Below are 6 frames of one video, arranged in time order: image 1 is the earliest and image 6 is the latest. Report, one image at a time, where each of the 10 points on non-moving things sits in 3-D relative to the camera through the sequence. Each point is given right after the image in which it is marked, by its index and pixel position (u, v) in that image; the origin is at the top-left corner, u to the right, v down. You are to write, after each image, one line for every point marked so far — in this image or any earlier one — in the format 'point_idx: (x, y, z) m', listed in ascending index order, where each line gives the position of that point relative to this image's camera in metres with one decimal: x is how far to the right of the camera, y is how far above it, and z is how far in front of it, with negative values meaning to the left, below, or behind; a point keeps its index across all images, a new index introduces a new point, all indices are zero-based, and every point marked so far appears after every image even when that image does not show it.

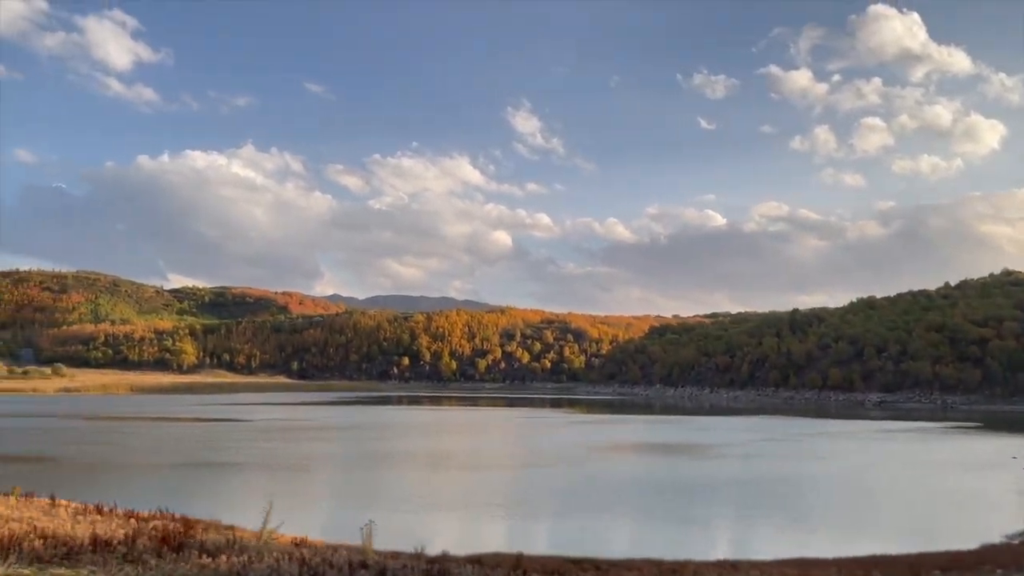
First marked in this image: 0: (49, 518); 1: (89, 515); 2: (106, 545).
0: (-5.4, -2.7, +9.8) m
1: (-5.0, -2.7, +9.9) m
2: (-3.9, -2.5, +8.1) m
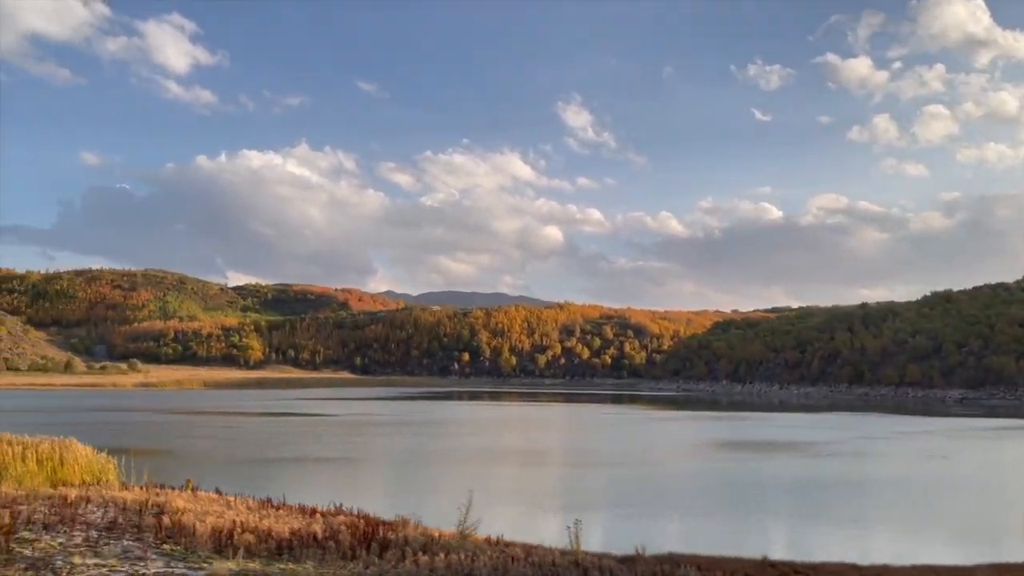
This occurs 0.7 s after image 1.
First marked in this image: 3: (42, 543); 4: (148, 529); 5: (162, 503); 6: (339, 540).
0: (-3.2, -2.6, +9.8) m
1: (-2.9, -2.7, +9.9) m
2: (-1.9, -2.5, +8.1) m
3: (-4.5, -2.4, +7.9) m
4: (-3.8, -2.5, +8.8) m
5: (-4.3, -2.6, +10.2) m
6: (-1.7, -2.5, +8.1) m
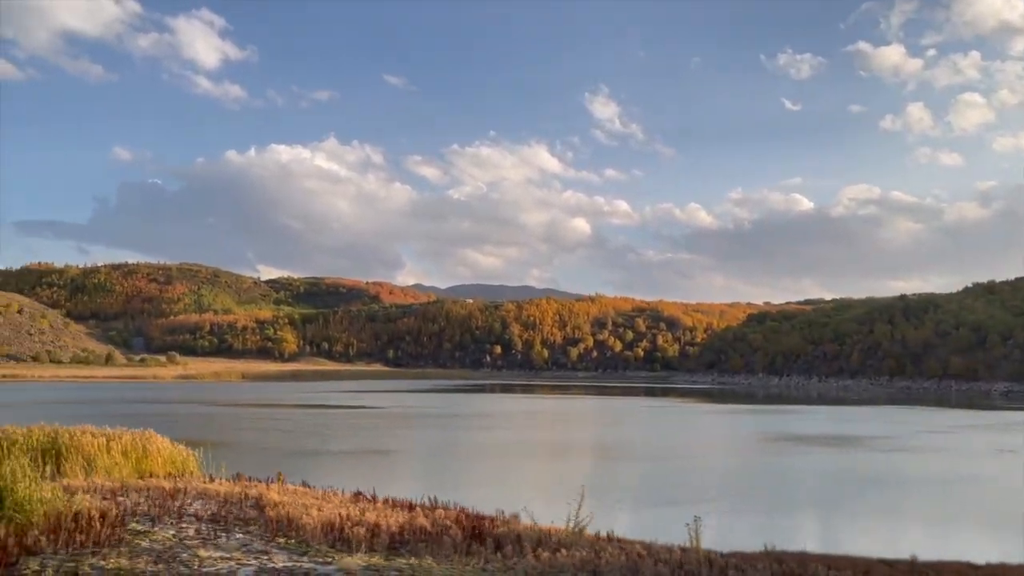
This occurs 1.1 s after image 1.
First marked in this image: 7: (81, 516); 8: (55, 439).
0: (-2.1, -2.5, +9.8) m
1: (-1.7, -2.6, +9.8) m
2: (-0.8, -2.4, +8.0) m
3: (-3.4, -2.3, +7.9) m
4: (-2.7, -2.4, +8.7) m
5: (-3.1, -2.5, +10.2) m
6: (-0.6, -2.4, +8.0) m
7: (-4.3, -2.3, +8.4) m
8: (-7.0, -2.4, +12.8) m
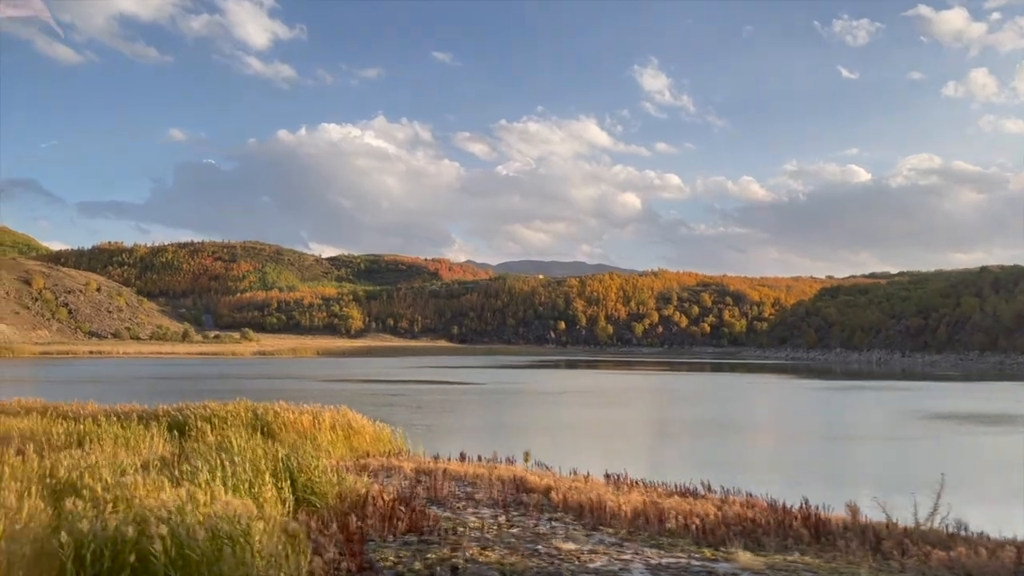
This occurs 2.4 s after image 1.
0: (+1.0, -2.2, +9.0) m
1: (+1.4, -2.2, +9.1) m
2: (+2.2, -2.1, +7.1) m
3: (-0.3, -2.0, +7.2) m
4: (+0.4, -2.1, +8.0) m
5: (+0.1, -2.2, +9.5) m
6: (+2.4, -2.1, +7.2) m
7: (-1.3, -2.0, +7.8) m
8: (-3.6, -1.9, +12.3) m
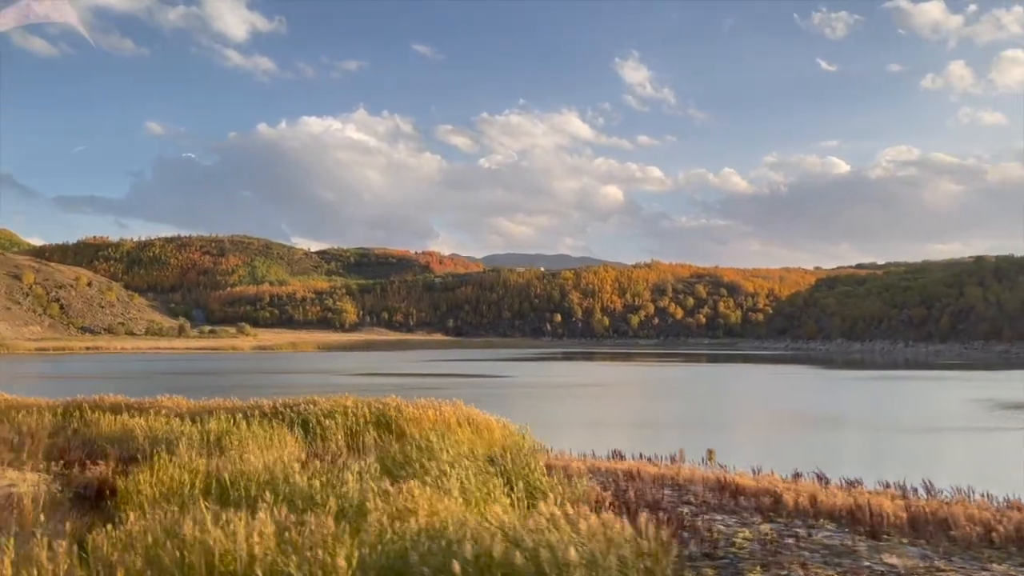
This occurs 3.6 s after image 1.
0: (+3.1, -2.0, +8.2) m
1: (+3.5, -2.0, +8.2) m
2: (+4.3, -1.9, +6.3) m
3: (+1.8, -1.9, +6.3) m
4: (+2.5, -1.9, +7.2) m
5: (+2.1, -2.0, +8.6) m
6: (+4.5, -1.9, +6.4) m
7: (+0.8, -1.8, +6.9) m
8: (-1.7, -1.8, +11.4) m
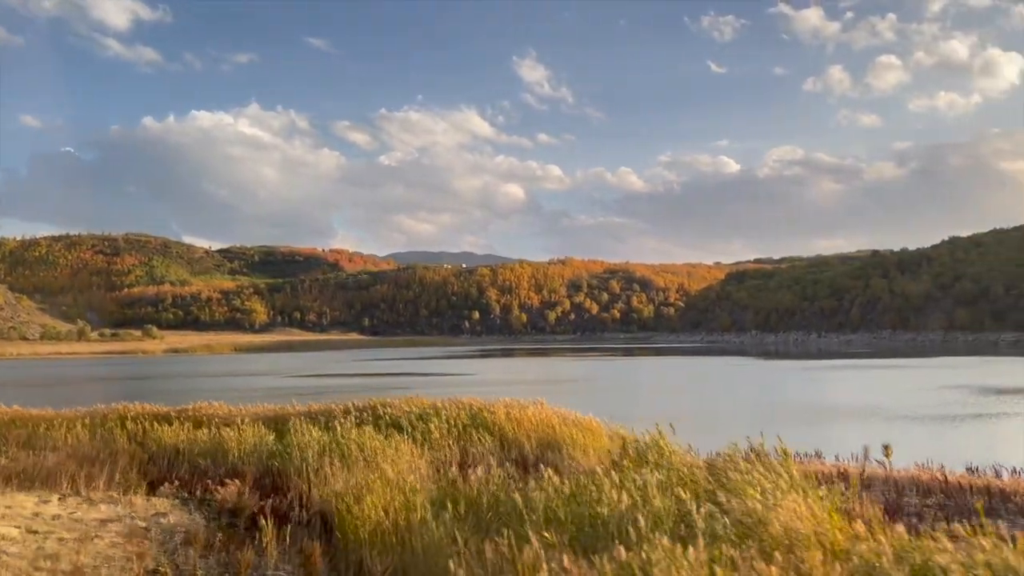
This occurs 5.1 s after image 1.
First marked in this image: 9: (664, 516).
0: (+4.9, -1.8, +7.6) m
1: (+5.2, -1.8, +7.7) m
2: (+6.3, -1.7, +5.9) m
3: (+3.8, -1.7, +5.6) m
4: (+4.4, -1.7, +6.5) m
5: (+3.8, -1.8, +7.9) m
6: (+6.5, -1.6, +6.0) m
7: (+2.7, -1.6, +6.1) m
8: (-0.2, -1.6, +10.2) m
9: (+0.8, -1.2, +4.5) m
